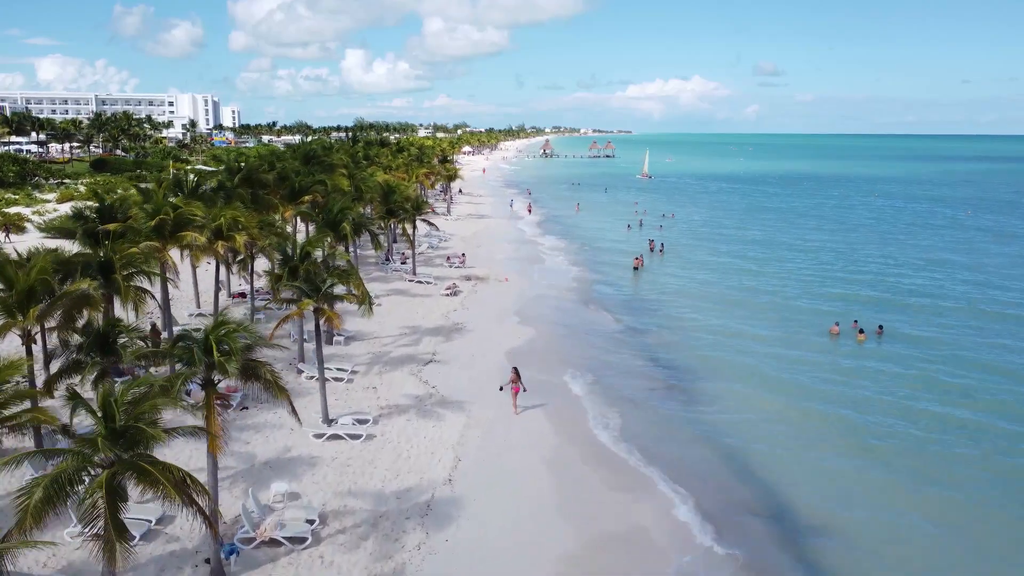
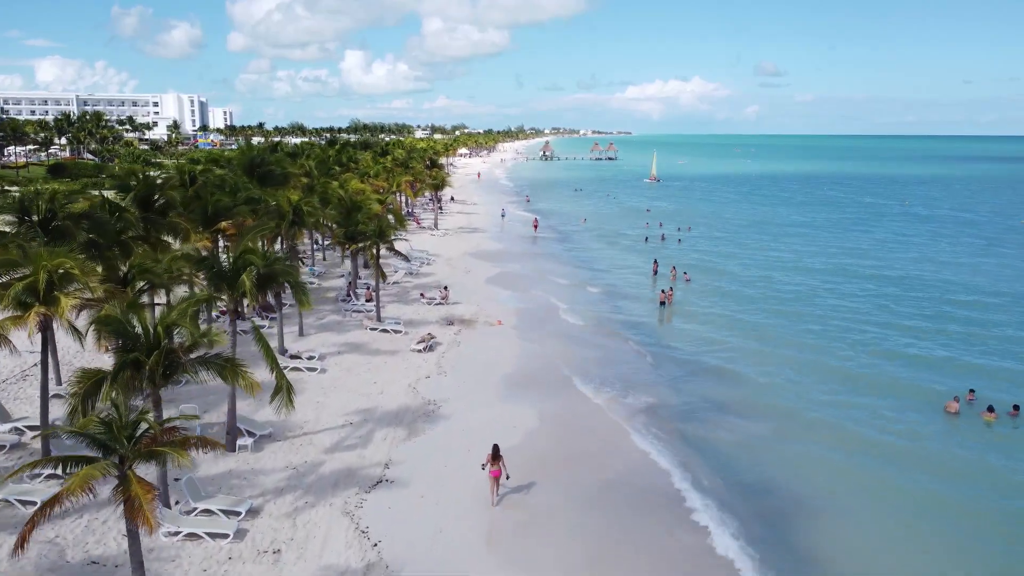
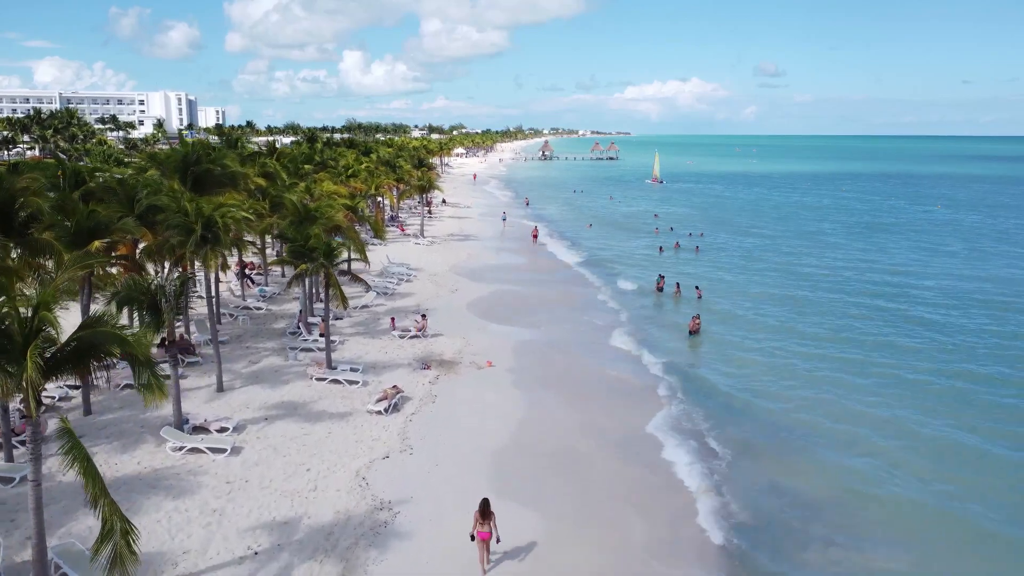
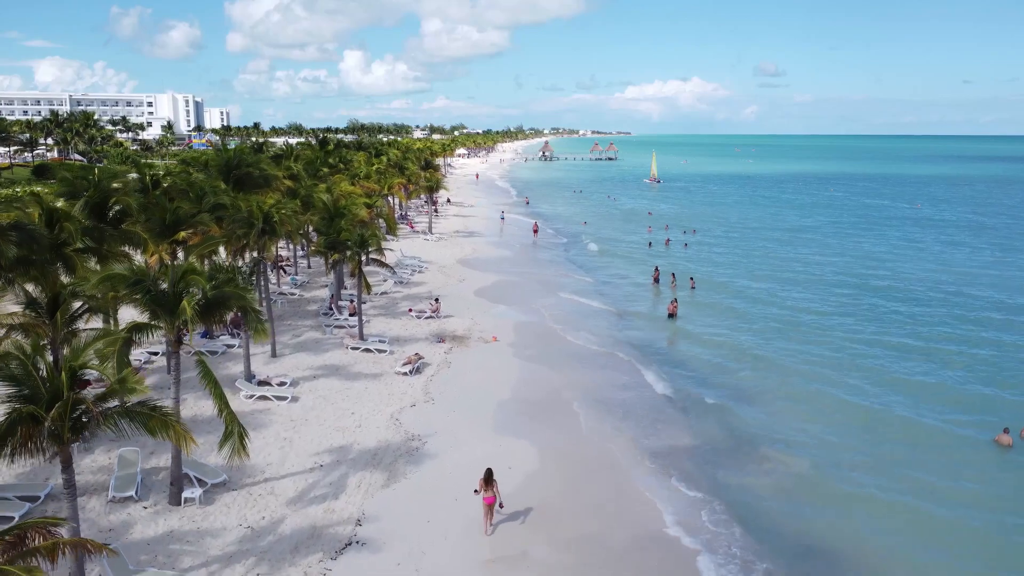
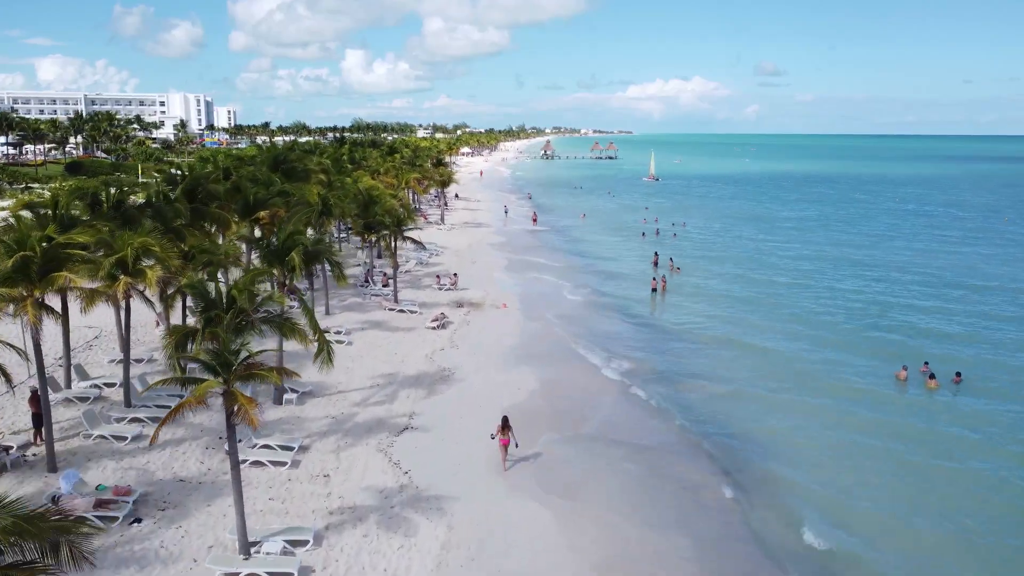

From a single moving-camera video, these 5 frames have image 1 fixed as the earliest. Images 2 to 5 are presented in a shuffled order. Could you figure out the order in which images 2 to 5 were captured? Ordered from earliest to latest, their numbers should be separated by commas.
5, 2, 4, 3
